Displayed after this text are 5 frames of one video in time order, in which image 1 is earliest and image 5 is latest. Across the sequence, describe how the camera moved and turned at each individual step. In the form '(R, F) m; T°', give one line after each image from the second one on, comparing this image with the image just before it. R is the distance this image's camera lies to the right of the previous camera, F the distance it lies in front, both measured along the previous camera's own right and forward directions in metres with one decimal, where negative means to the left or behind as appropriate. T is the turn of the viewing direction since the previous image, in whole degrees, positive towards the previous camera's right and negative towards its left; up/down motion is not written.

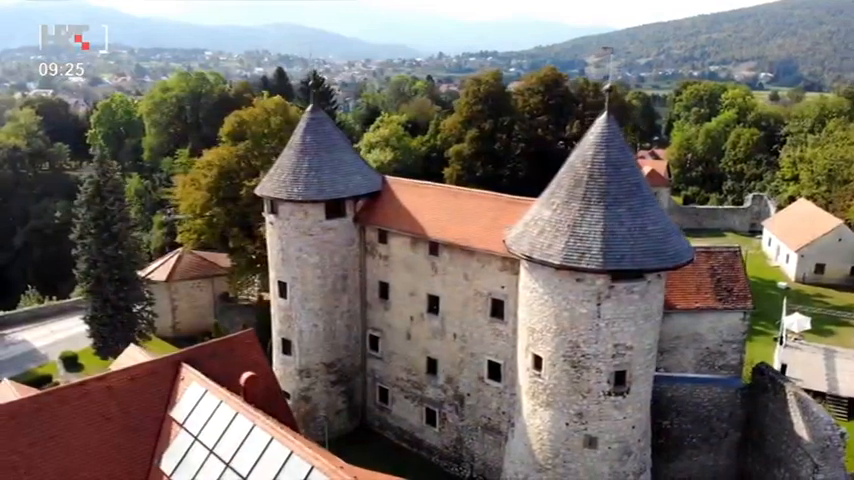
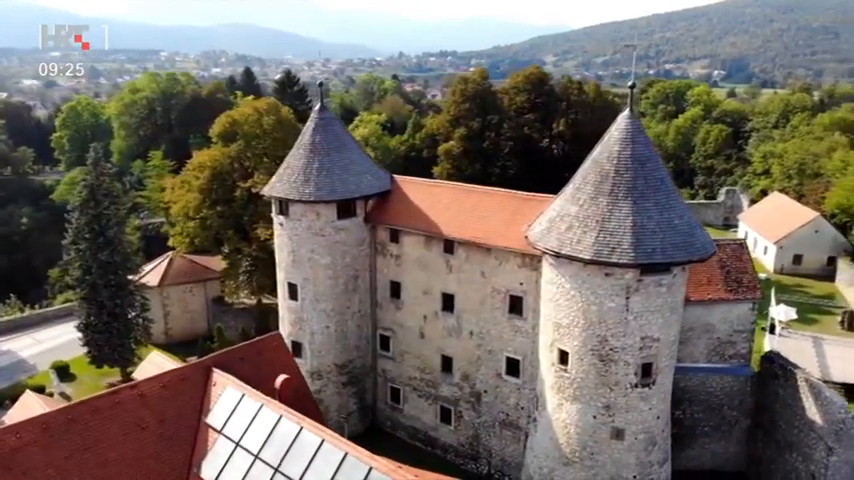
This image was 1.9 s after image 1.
(-2.0, +0.1) m; +3°
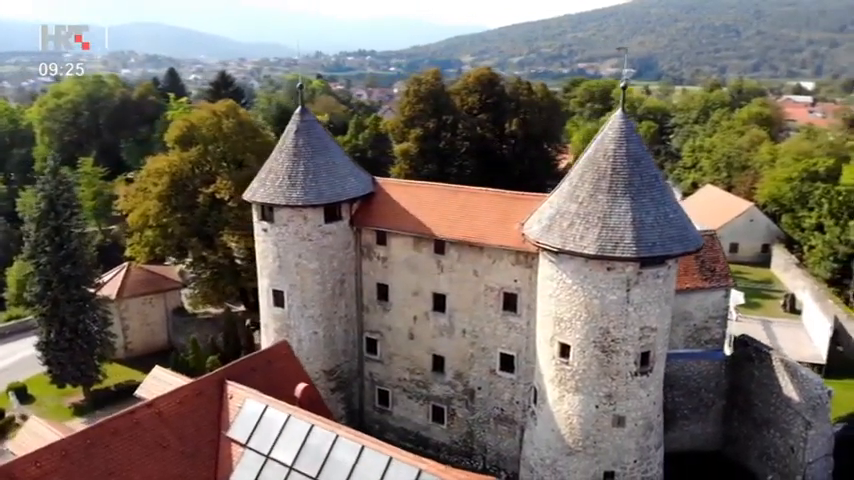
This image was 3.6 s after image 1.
(-2.6, 0.0) m; +7°
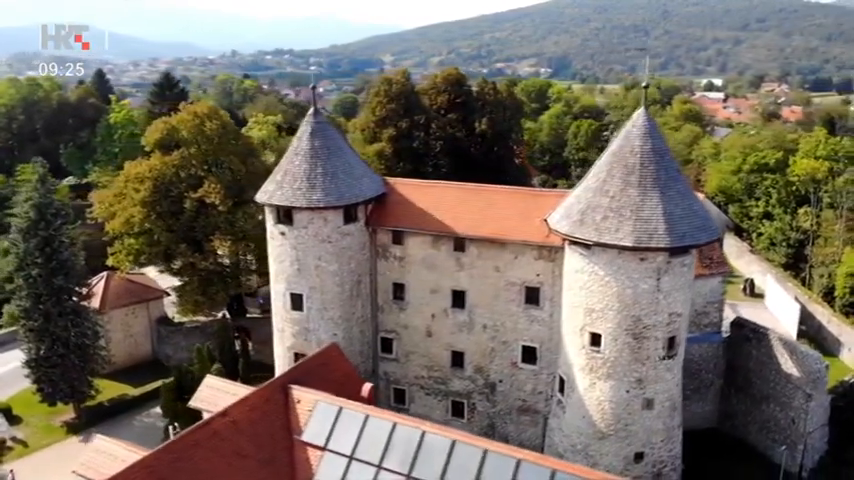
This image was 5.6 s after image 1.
(-3.8, -0.1) m; +7°
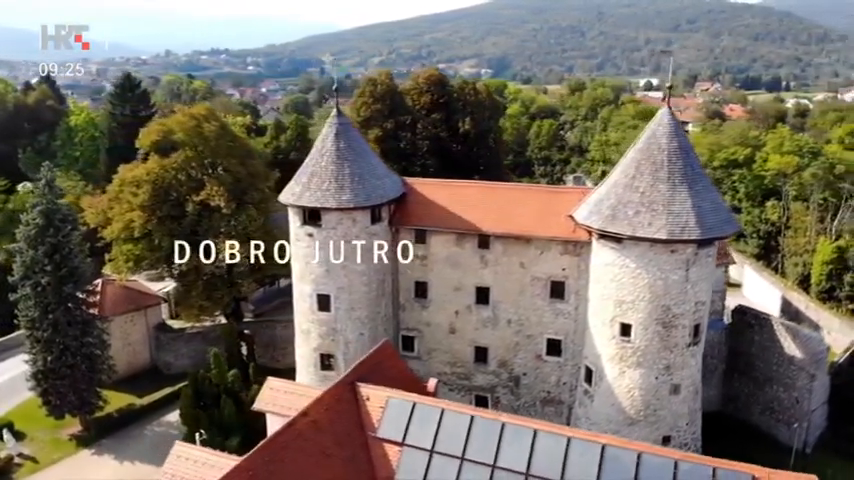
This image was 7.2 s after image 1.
(-3.3, -0.2) m; +5°
